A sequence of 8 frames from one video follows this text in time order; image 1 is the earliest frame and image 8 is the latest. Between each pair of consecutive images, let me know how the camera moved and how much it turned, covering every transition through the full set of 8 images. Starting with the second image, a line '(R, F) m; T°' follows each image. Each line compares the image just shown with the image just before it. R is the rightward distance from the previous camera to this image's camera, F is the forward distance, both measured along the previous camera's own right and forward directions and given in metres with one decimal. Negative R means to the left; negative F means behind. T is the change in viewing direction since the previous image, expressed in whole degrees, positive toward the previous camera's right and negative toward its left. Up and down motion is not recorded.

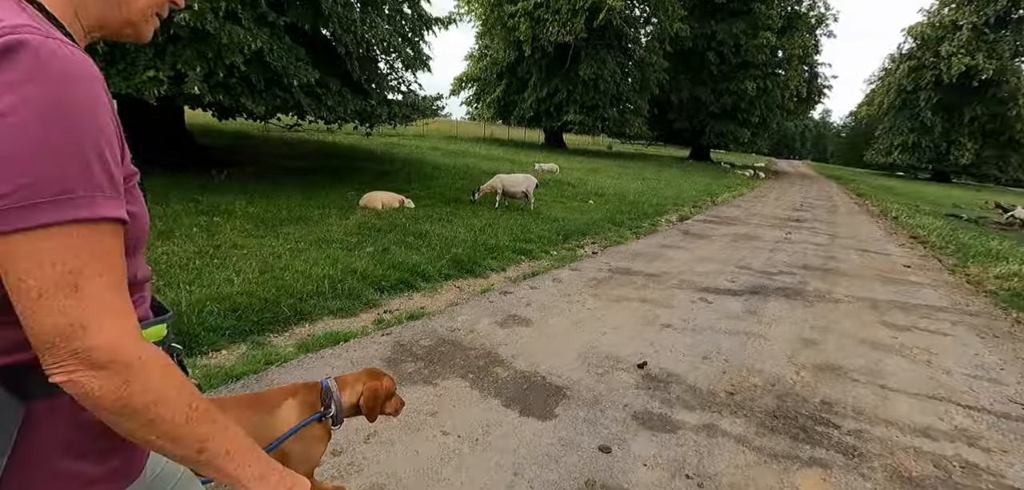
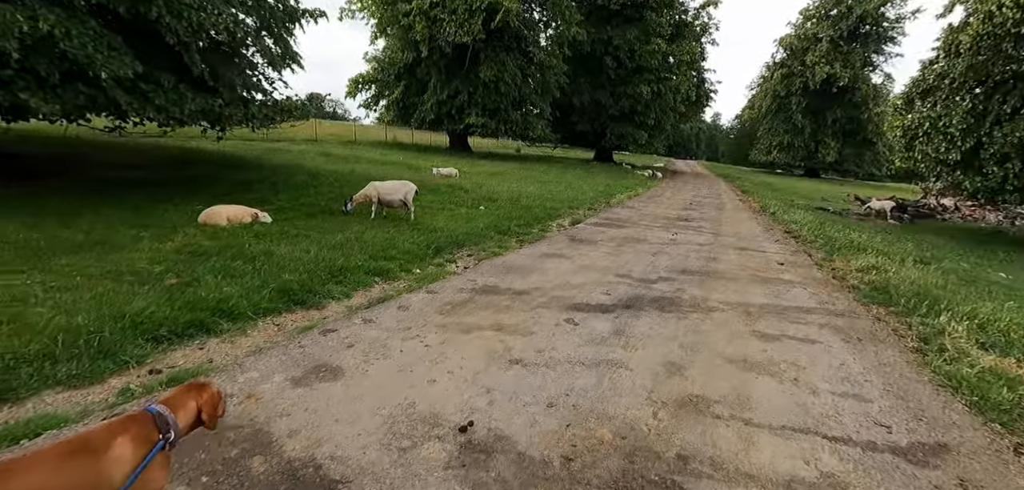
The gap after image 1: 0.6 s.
(+0.5, +0.5) m; +9°
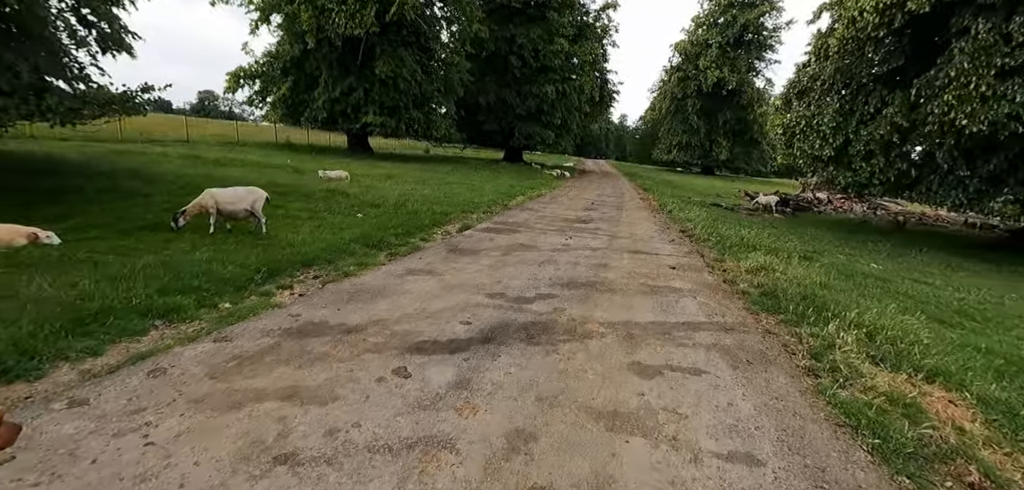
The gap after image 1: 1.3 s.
(+0.6, +0.7) m; +9°
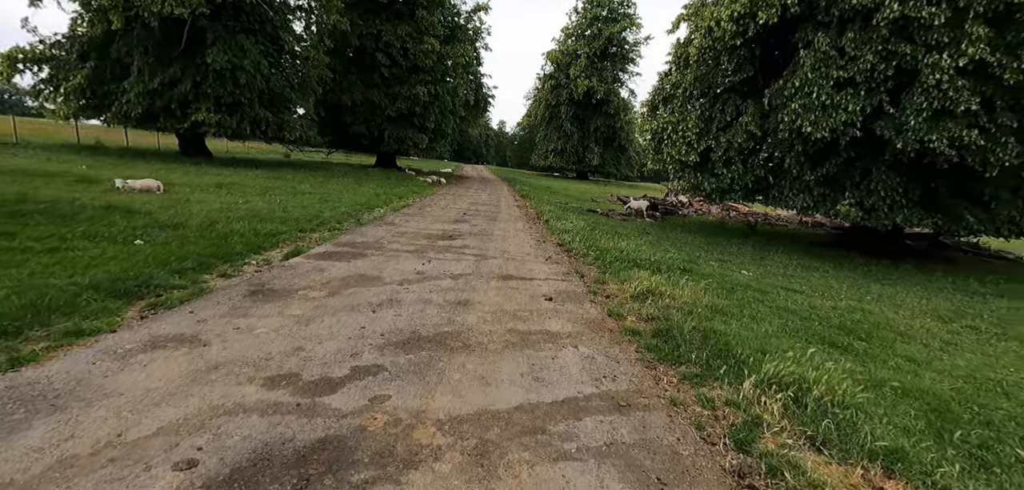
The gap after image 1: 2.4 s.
(+0.5, +1.3) m; +13°
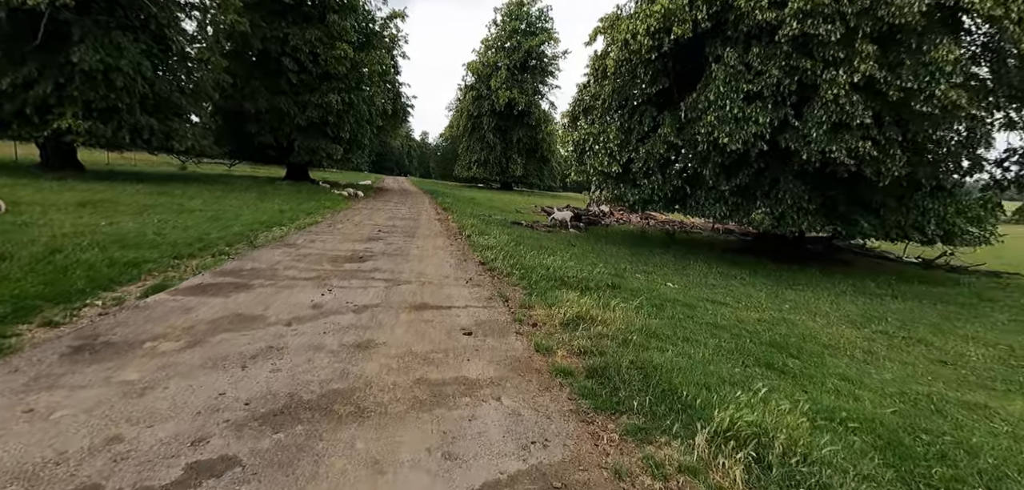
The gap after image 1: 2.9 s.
(+0.1, +0.6) m; +8°
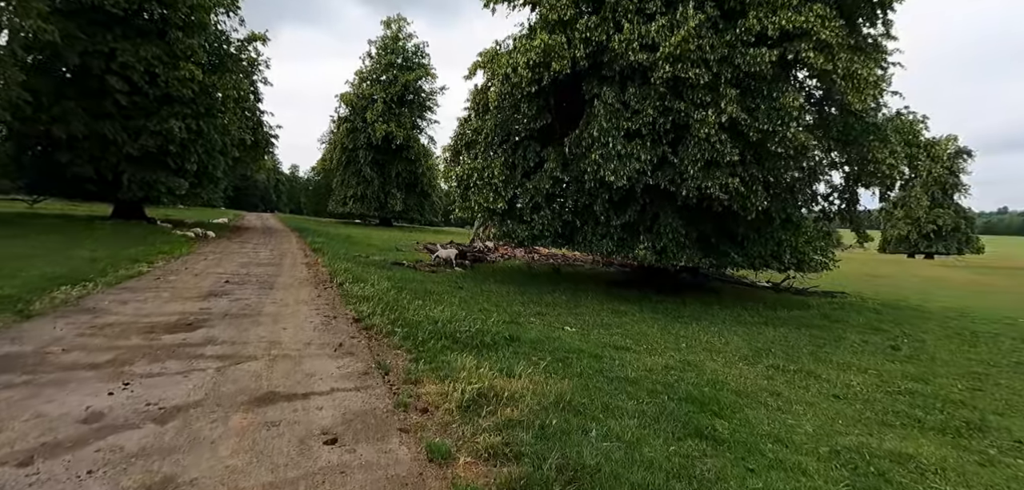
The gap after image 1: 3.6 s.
(0.0, +1.0) m; +13°
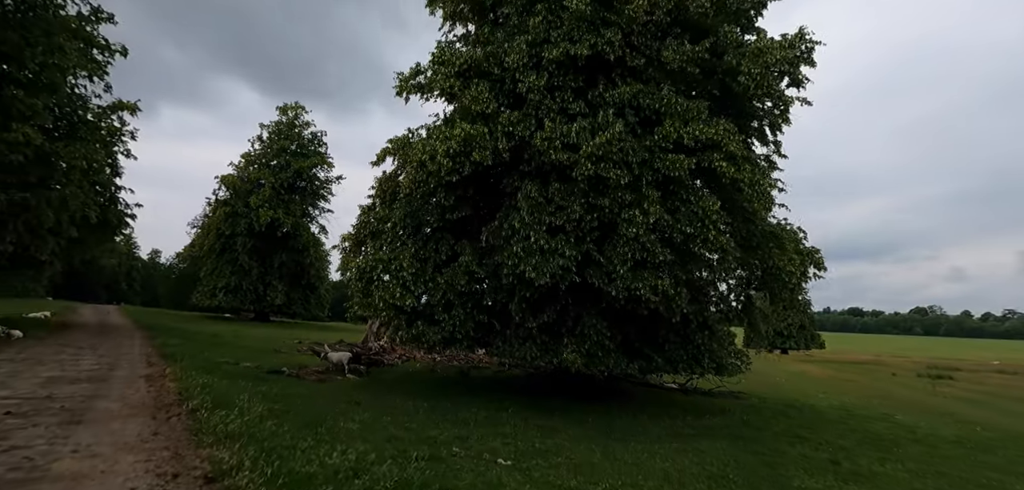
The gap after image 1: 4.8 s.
(-0.5, +1.4) m; +12°
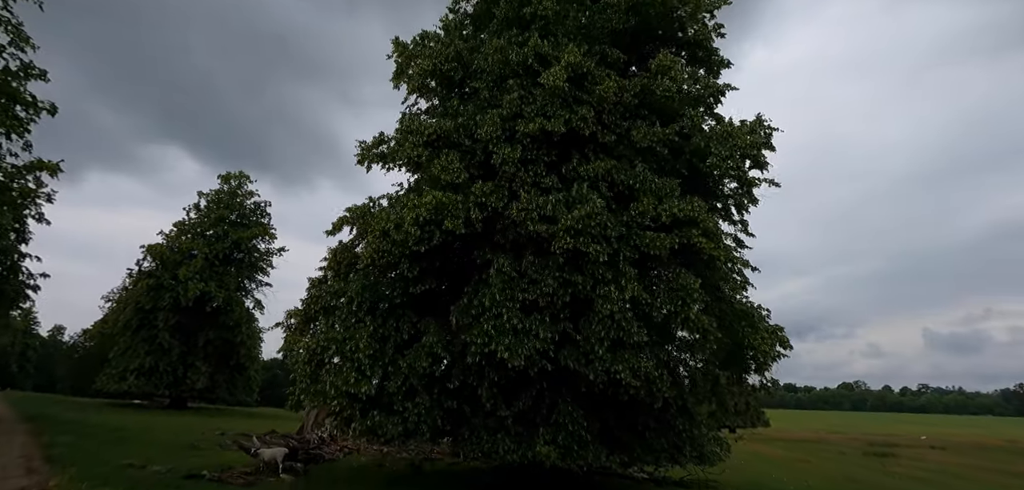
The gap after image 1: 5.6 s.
(-0.6, +0.9) m; +6°
